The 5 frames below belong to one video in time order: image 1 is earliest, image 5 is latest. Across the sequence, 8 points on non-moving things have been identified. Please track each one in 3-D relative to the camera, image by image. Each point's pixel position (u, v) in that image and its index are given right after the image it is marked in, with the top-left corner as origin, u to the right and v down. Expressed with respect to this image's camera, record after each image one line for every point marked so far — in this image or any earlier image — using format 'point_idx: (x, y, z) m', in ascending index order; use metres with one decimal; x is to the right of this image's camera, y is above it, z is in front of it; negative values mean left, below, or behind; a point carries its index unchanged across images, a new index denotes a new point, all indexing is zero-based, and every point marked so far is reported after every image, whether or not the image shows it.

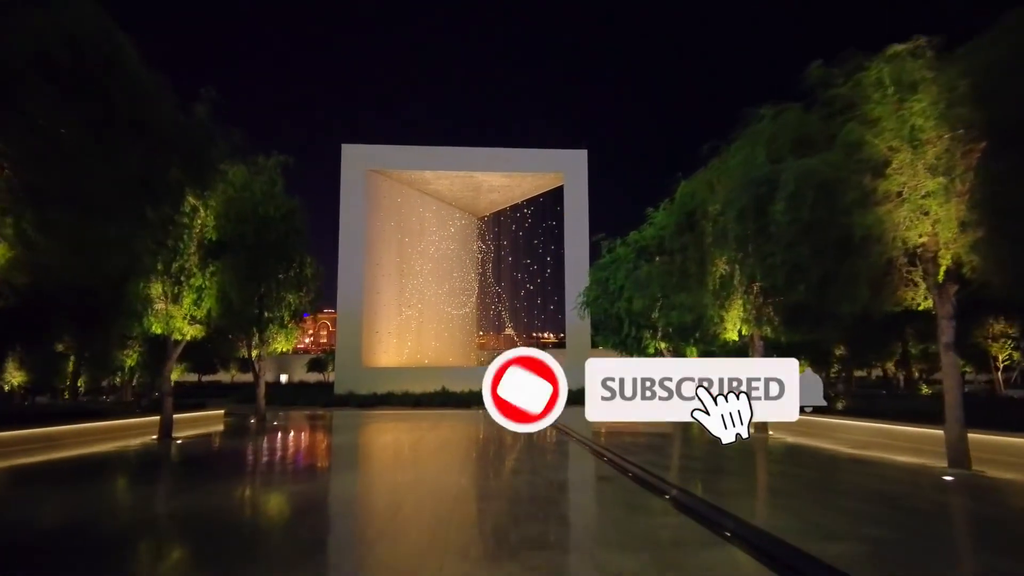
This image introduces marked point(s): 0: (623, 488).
0: (+1.9, -3.3, +14.2) m
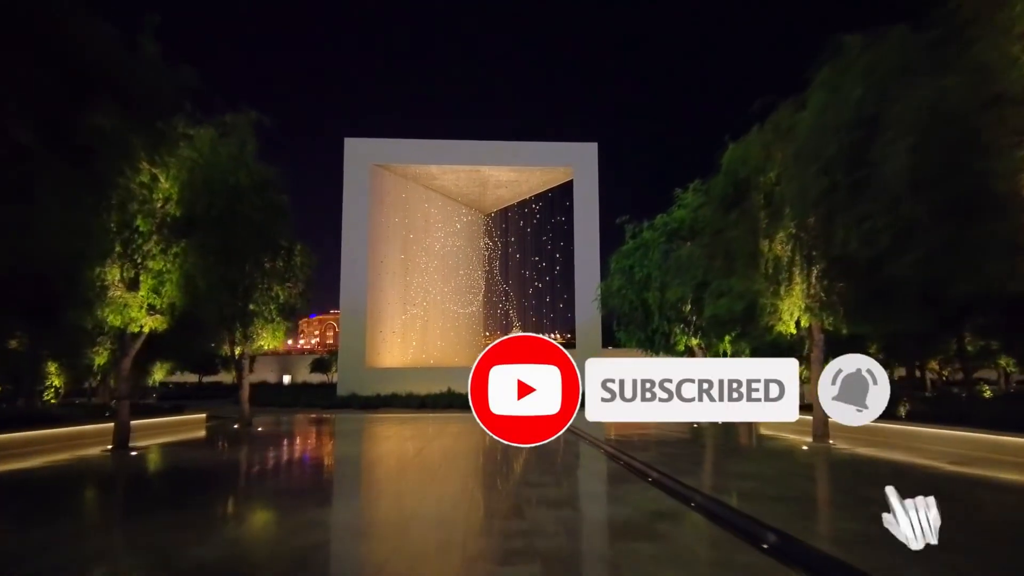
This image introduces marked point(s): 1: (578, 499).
0: (+2.1, -3.1, +12.3) m
1: (+1.0, -3.3, +13.2) m
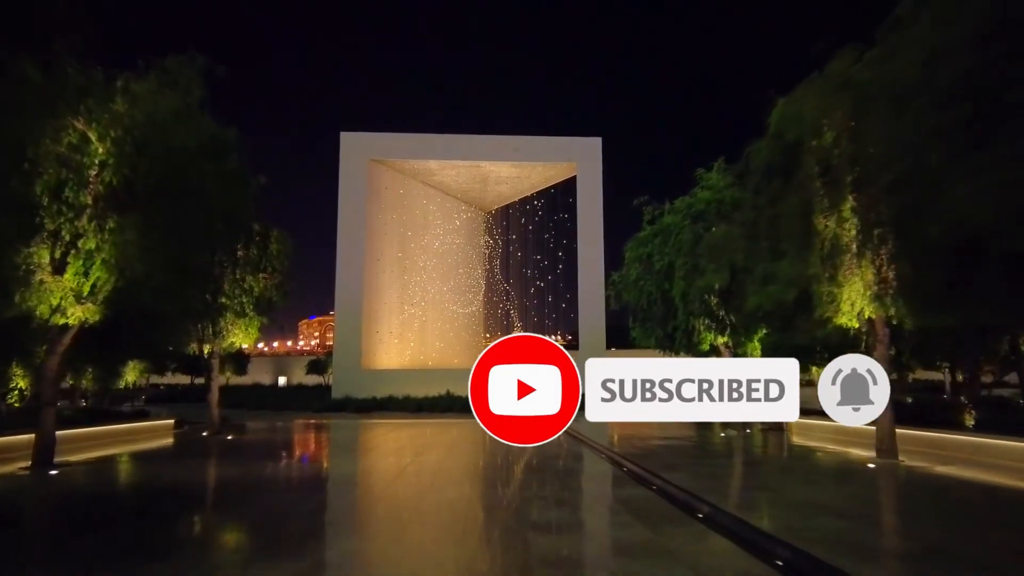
0: (+2.1, -2.9, +10.5) m
1: (+1.1, -3.2, +11.4) m
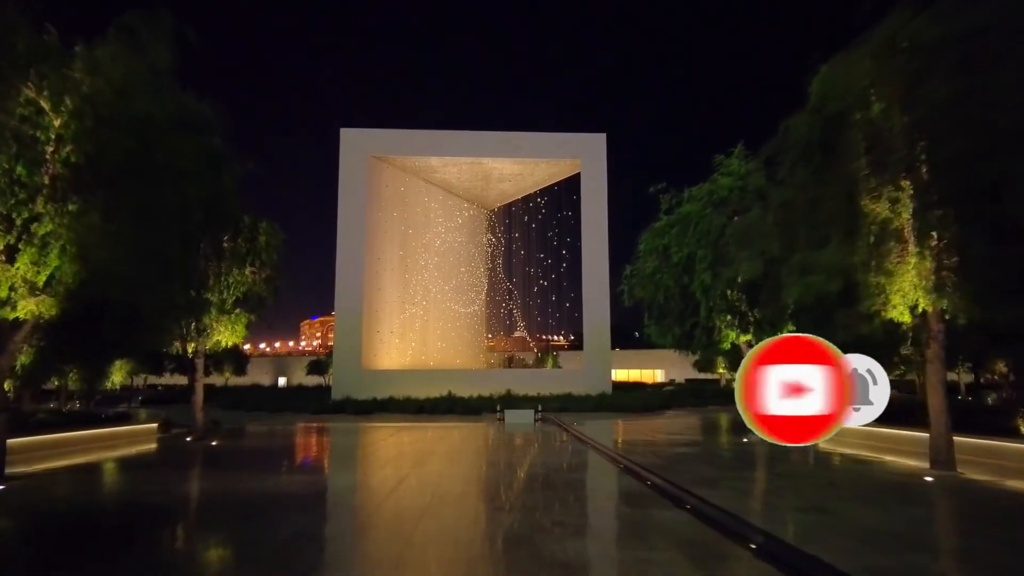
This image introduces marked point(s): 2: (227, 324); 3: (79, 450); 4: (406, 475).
0: (+2.2, -2.8, +9.5) m
1: (+1.2, -3.1, +10.5) m
2: (-5.8, -0.7, +17.0) m
3: (-8.9, -3.3, +16.8) m
4: (-2.2, -3.7, +16.6) m
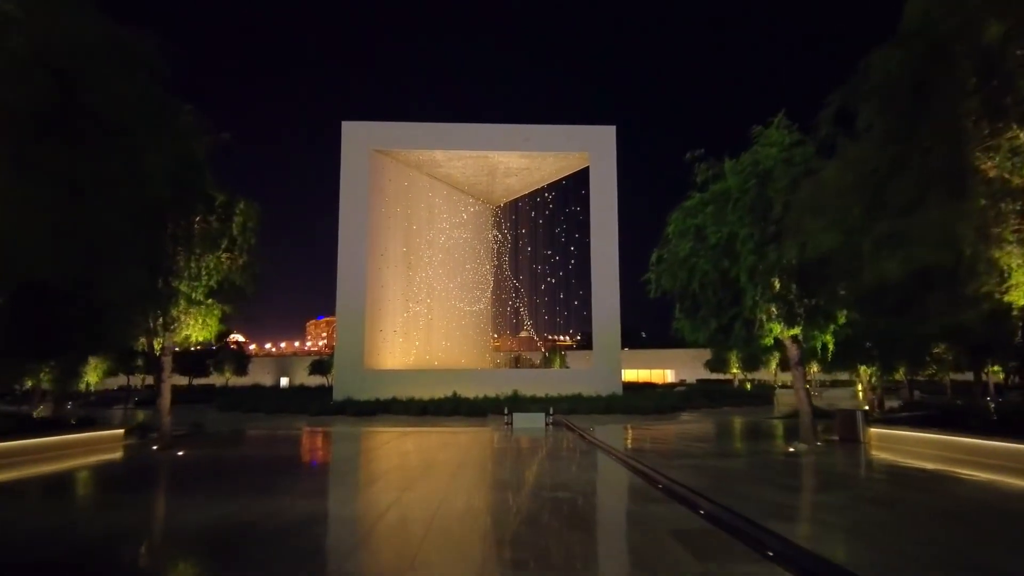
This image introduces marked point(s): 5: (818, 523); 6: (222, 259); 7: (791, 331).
0: (+2.3, -2.7, +7.9) m
1: (+1.3, -2.9, +8.8) m
2: (-5.6, -0.6, +15.4) m
3: (-8.7, -3.1, +15.2) m
4: (-2.0, -3.6, +14.9) m
5: (+3.6, -2.7, +9.6) m
6: (-5.4, +0.5, +15.8) m
7: (+4.9, -0.9, +15.5) m
